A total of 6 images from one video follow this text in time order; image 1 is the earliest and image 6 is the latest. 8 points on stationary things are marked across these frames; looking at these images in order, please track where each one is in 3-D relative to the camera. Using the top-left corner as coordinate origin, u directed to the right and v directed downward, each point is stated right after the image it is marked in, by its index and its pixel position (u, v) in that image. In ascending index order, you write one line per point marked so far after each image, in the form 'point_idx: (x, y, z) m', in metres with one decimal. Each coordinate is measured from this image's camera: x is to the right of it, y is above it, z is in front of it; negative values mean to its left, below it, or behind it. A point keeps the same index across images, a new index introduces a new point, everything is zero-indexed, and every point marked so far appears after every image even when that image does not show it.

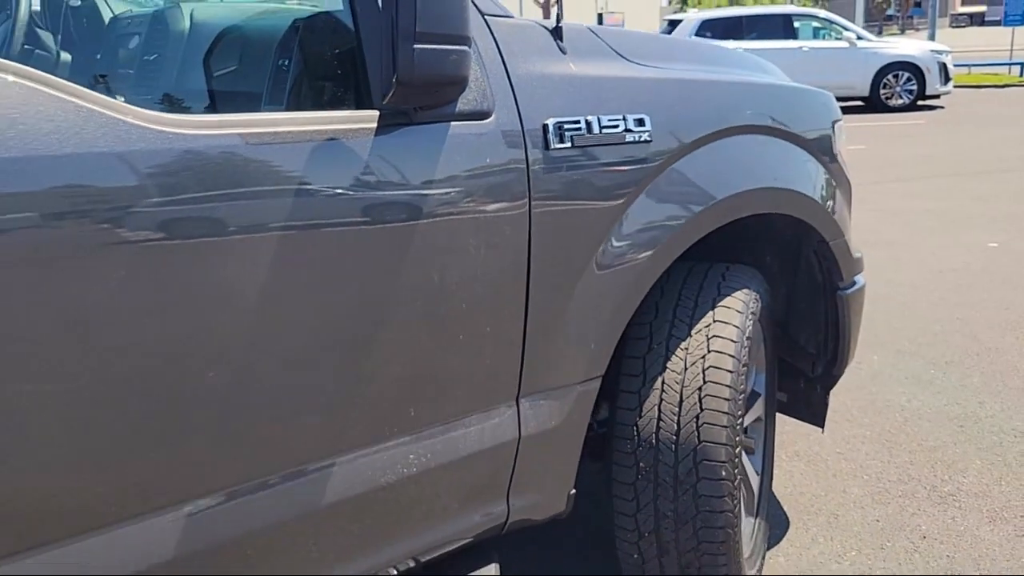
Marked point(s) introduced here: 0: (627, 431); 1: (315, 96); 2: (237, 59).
0: (+0.2, -0.3, +1.9) m
1: (-0.3, +0.3, +1.4) m
2: (-0.5, +0.3, +1.4) m
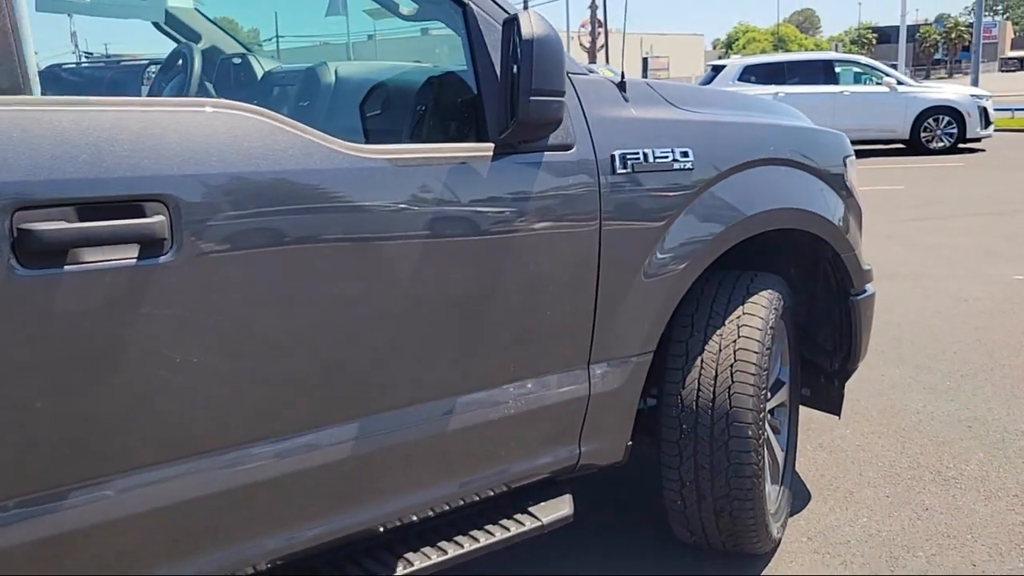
0: (+0.4, -0.3, +2.4) m
1: (-0.2, +0.3, +2.0) m
2: (-0.3, +0.4, +1.9) m
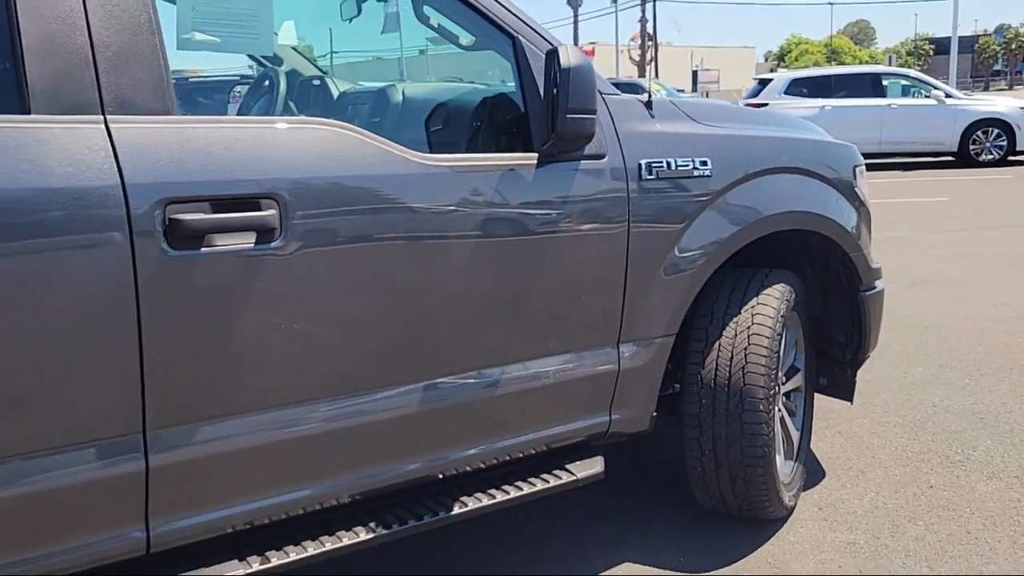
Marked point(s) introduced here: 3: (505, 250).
0: (+0.5, -0.3, +2.7) m
1: (0.0, +0.4, +2.3) m
2: (-0.2, +0.4, +2.3) m
3: (0.0, +0.1, +2.2) m
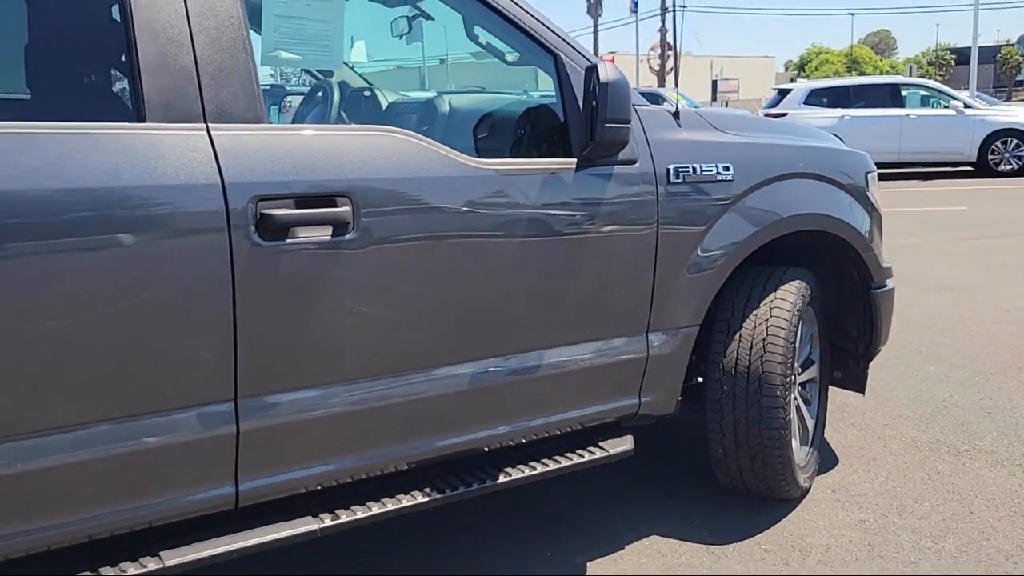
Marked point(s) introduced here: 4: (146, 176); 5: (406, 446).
0: (+0.7, -0.2, +2.9) m
1: (+0.1, +0.4, +2.6) m
2: (-0.1, +0.4, +2.5) m
3: (+0.1, +0.1, +2.5) m
4: (-0.8, +0.2, +1.9) m
5: (-0.3, -0.4, +2.4) m
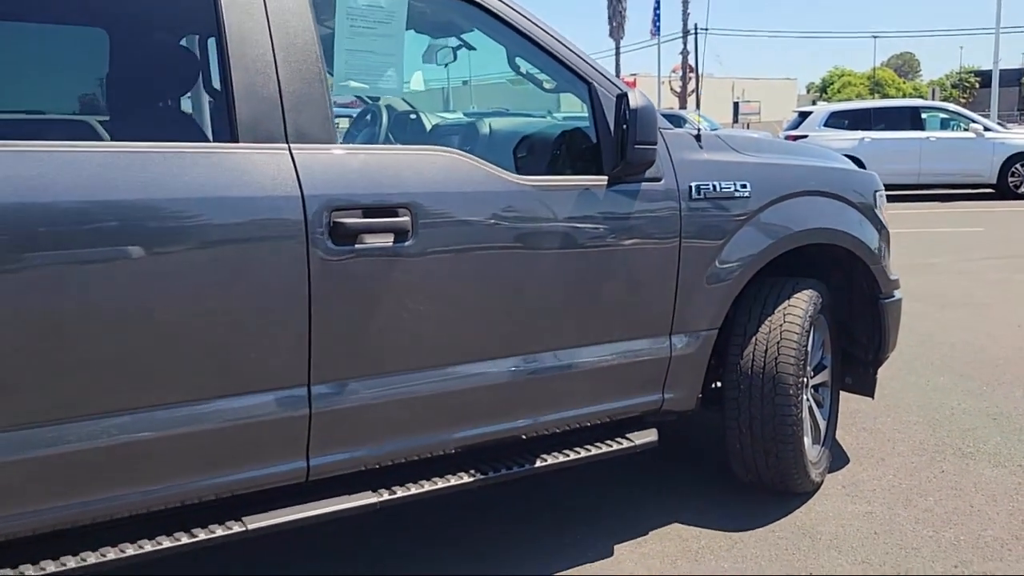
0: (+0.8, -0.3, +3.2) m
1: (+0.2, +0.4, +2.9) m
2: (0.0, +0.4, +2.8) m
3: (+0.2, +0.1, +2.8) m
4: (-0.7, +0.2, +2.2) m
5: (-0.2, -0.4, +2.7) m
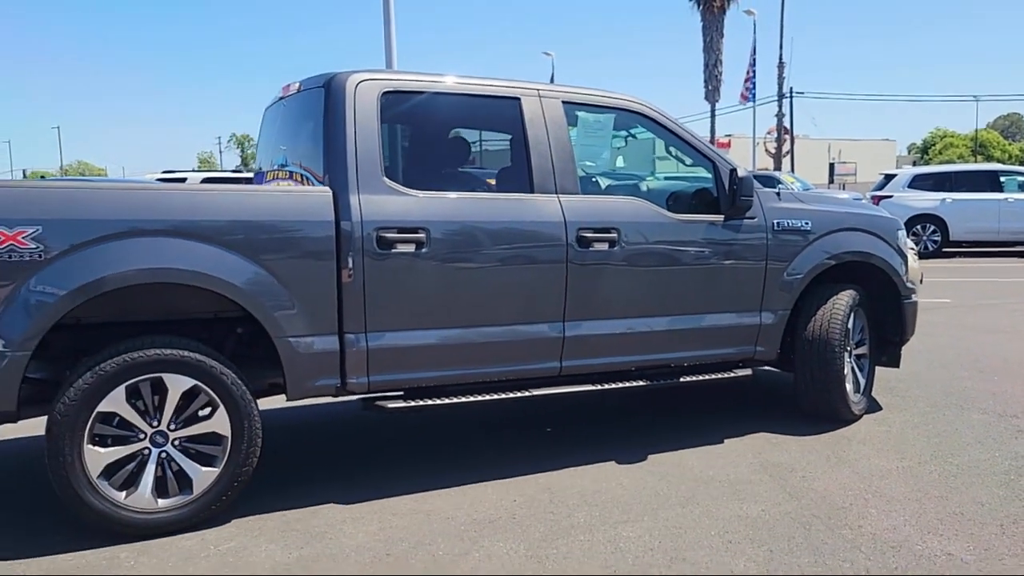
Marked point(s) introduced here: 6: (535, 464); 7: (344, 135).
0: (+1.6, -0.3, +5.1) m
1: (+1.0, +0.4, +4.9) m
2: (+0.9, +0.5, +4.9) m
3: (+1.0, +0.1, +4.8) m
4: (+0.1, +0.3, +4.3) m
5: (+0.6, -0.4, +4.7) m
6: (+0.1, -0.8, +4.3) m
7: (-0.7, +0.7, +4.0) m
